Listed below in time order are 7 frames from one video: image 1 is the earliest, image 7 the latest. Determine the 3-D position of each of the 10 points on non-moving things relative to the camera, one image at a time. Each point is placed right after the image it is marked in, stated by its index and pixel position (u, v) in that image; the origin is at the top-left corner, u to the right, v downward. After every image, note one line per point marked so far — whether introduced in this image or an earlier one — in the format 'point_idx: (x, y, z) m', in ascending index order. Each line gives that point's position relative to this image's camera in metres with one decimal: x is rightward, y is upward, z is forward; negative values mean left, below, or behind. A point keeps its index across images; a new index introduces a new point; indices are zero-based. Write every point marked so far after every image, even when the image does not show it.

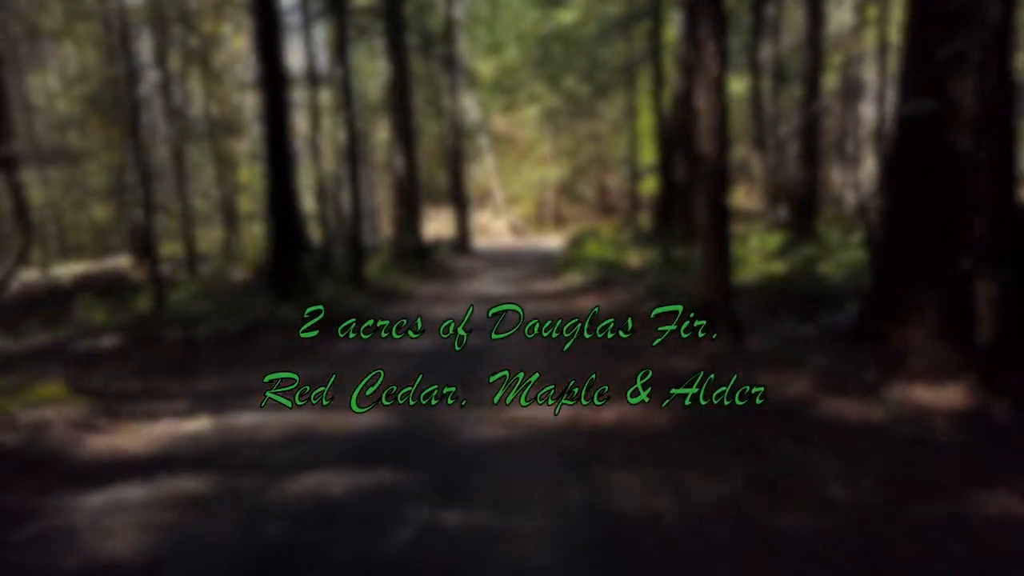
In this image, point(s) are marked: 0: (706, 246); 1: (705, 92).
0: (+2.3, +0.5, +9.8) m
1: (+2.2, +2.3, +9.7) m
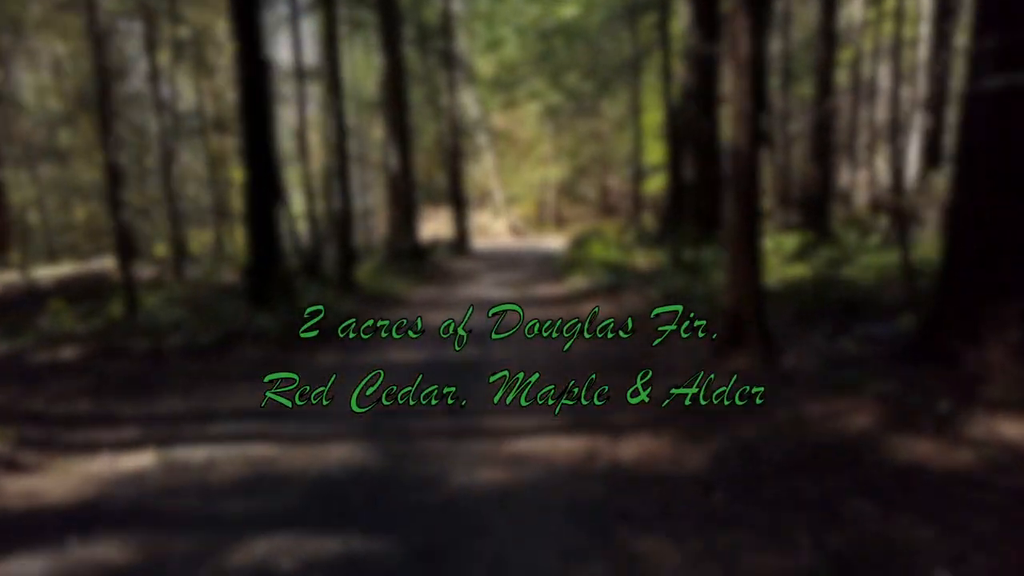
0: (+2.3, +0.4, +8.6) m
1: (+2.2, +2.2, +8.5) m
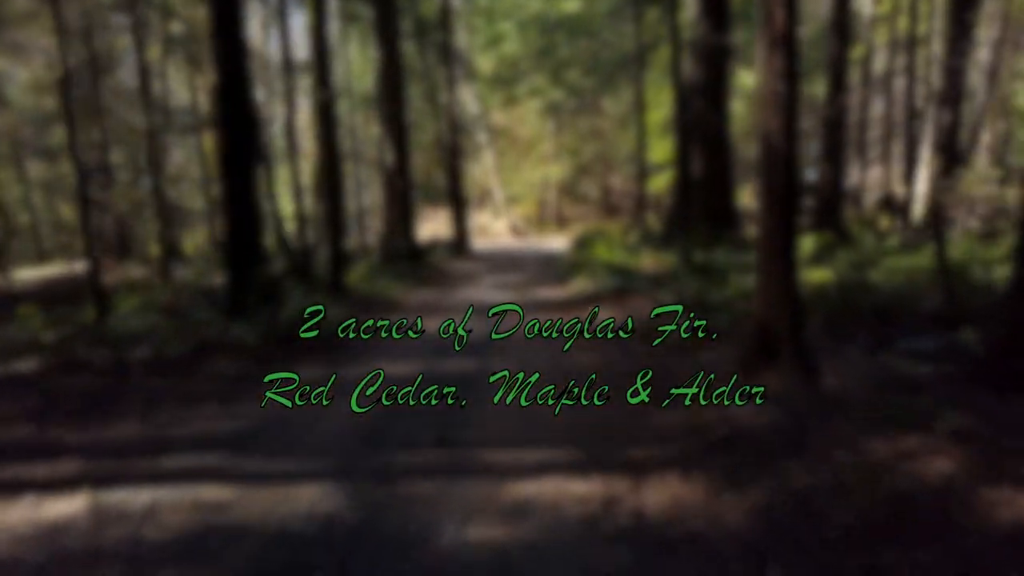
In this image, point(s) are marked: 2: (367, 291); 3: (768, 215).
0: (+2.3, +0.3, +7.6) m
1: (+2.2, +2.1, +7.5) m
2: (-3.4, -0.1, +19.2) m
3: (+2.3, +0.7, +7.5) m
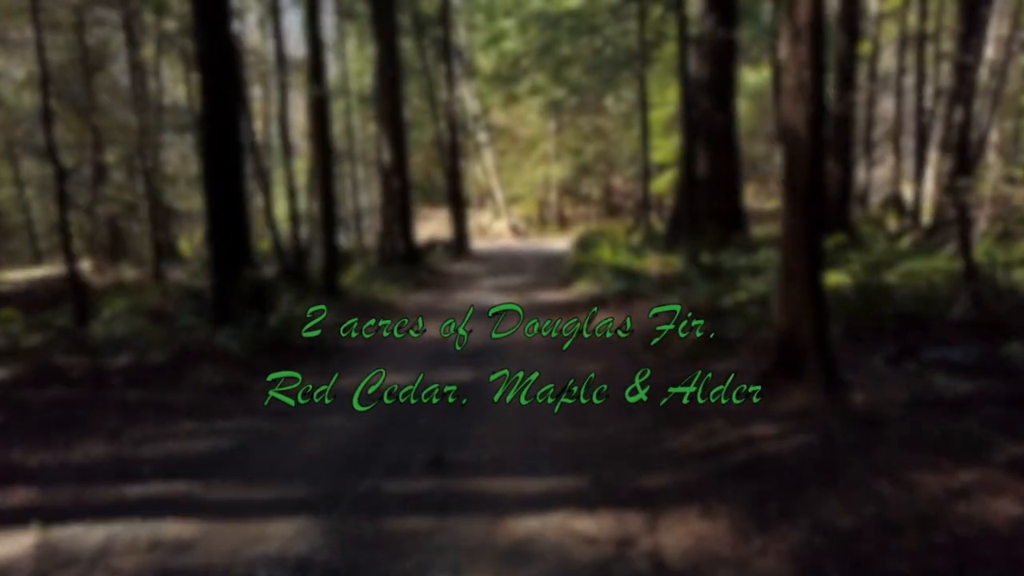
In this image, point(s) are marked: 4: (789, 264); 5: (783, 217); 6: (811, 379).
0: (+2.3, +0.2, +6.9) m
1: (+2.2, +2.0, +6.9) m
2: (-3.3, -0.1, +18.6) m
3: (+2.3, +0.6, +6.9) m
4: (+2.3, +0.2, +6.9) m
5: (+2.3, +0.6, +6.9) m
6: (+2.5, -0.8, +6.9) m
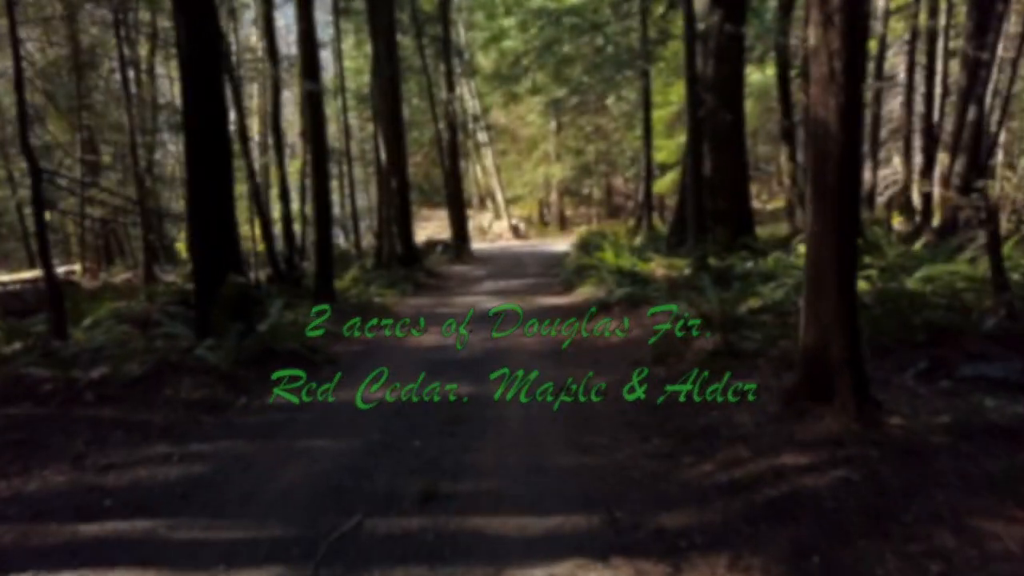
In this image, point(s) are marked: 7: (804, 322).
0: (+2.3, +0.2, +6.3) m
1: (+2.3, +2.0, +6.2) m
2: (-3.3, -0.2, +18.0) m
3: (+2.3, +0.5, +6.3) m
4: (+2.3, +0.1, +6.3) m
5: (+2.3, +0.5, +6.3) m
6: (+2.5, -0.9, +6.3) m
7: (+2.3, -0.3, +6.5) m
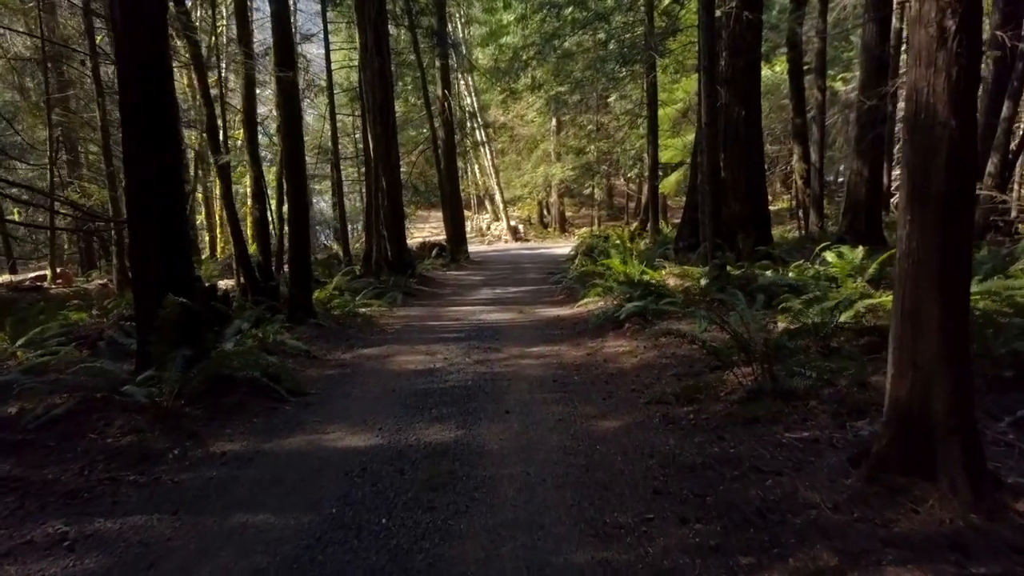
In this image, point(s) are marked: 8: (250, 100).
0: (+2.3, -0.1, +4.7) m
1: (+2.2, +1.7, +4.6) m
2: (-3.4, -0.4, +16.4) m
3: (+2.3, +0.3, +4.6) m
4: (+2.3, -0.1, +4.7) m
5: (+2.3, +0.3, +4.7) m
6: (+2.5, -1.1, +4.7) m
7: (+2.3, -0.5, +4.9) m
8: (-5.1, +3.6, +16.0) m
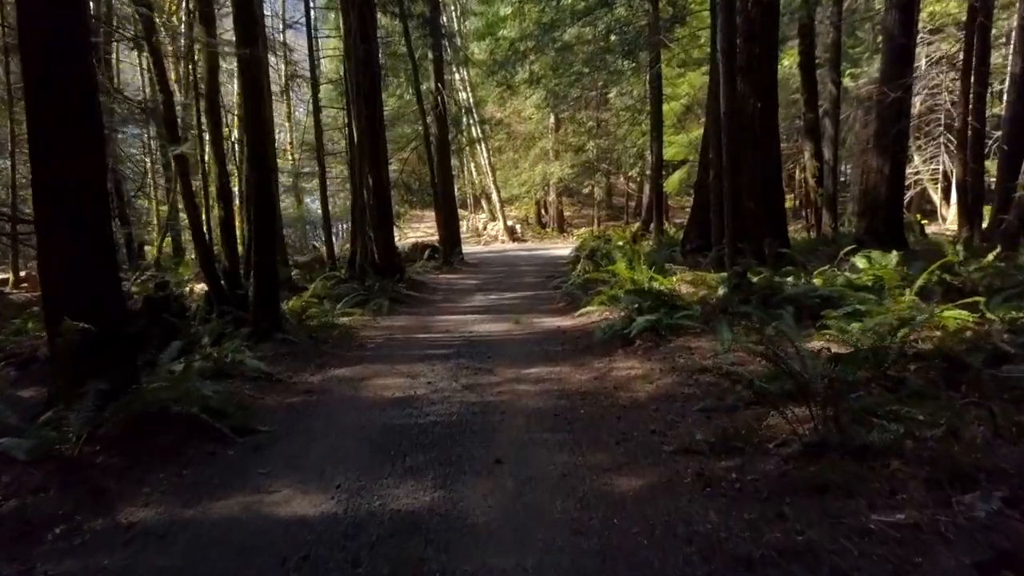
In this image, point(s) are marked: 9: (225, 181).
0: (+2.3, -0.2, +3.1) m
1: (+2.2, +1.6, +3.0) m
2: (-3.5, -0.6, +14.7) m
3: (+2.3, +0.1, +3.0) m
4: (+2.3, -0.3, +3.1) m
5: (+2.2, +0.1, +3.1) m
6: (+2.4, -1.2, +3.1) m
7: (+2.2, -0.7, +3.3) m
8: (-5.1, +3.5, +14.3) m
9: (-4.9, +1.8, +14.0) m
